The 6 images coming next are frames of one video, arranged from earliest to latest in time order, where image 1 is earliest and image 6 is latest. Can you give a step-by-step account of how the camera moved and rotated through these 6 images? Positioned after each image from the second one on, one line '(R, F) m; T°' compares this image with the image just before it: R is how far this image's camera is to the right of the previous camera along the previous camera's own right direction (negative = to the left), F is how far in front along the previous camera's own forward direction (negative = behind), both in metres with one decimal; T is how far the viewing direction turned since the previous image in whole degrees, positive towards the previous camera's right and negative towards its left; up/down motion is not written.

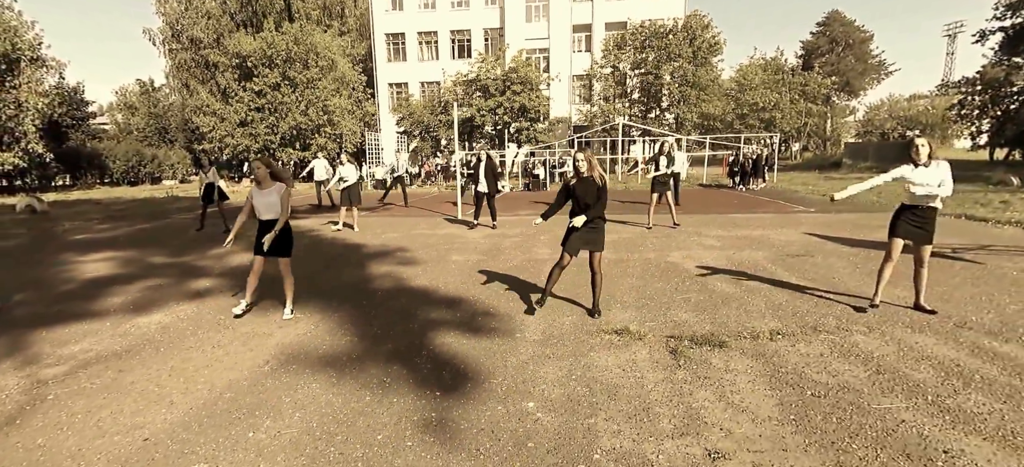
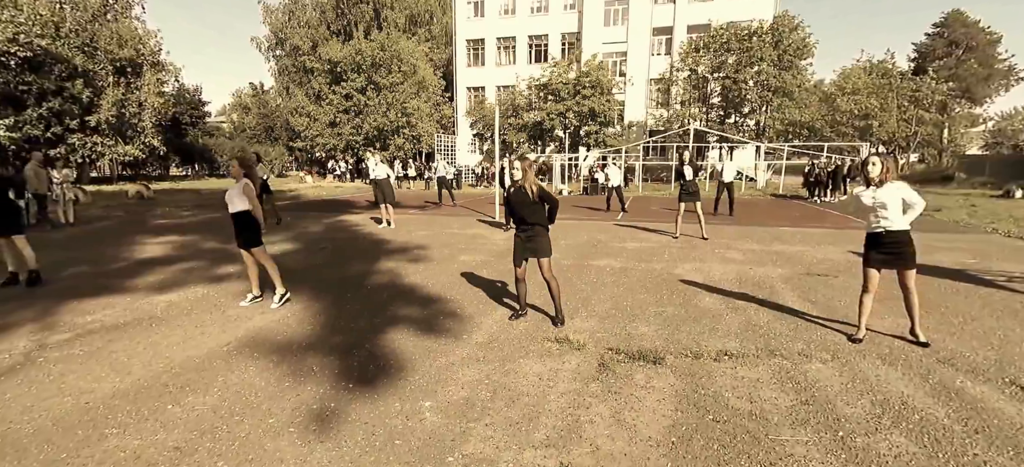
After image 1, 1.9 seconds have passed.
(+0.9, 0.0) m; -7°
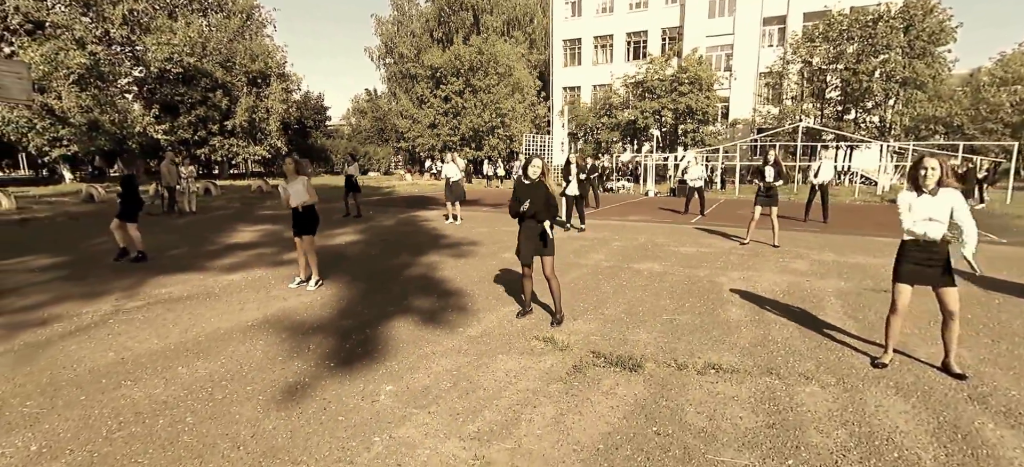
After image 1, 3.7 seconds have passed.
(+0.8, 0.0) m; -10°
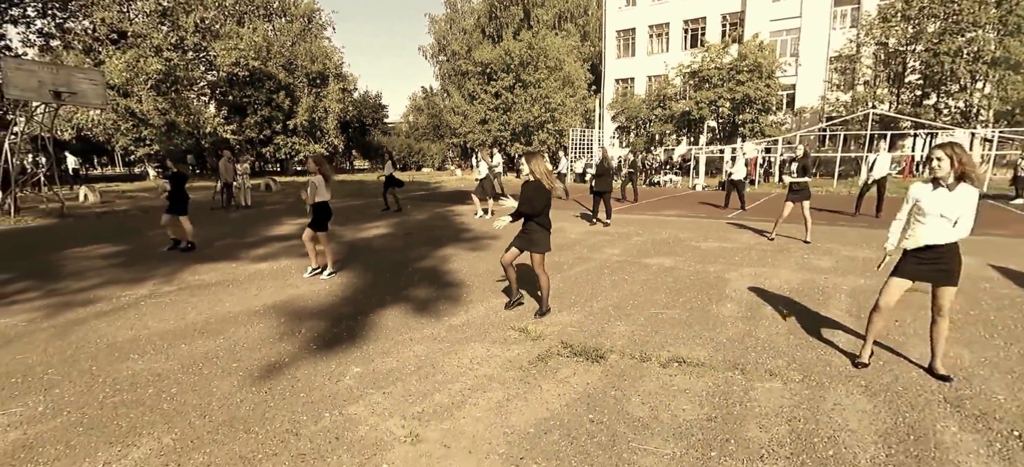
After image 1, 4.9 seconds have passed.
(+0.6, -0.1) m; -6°
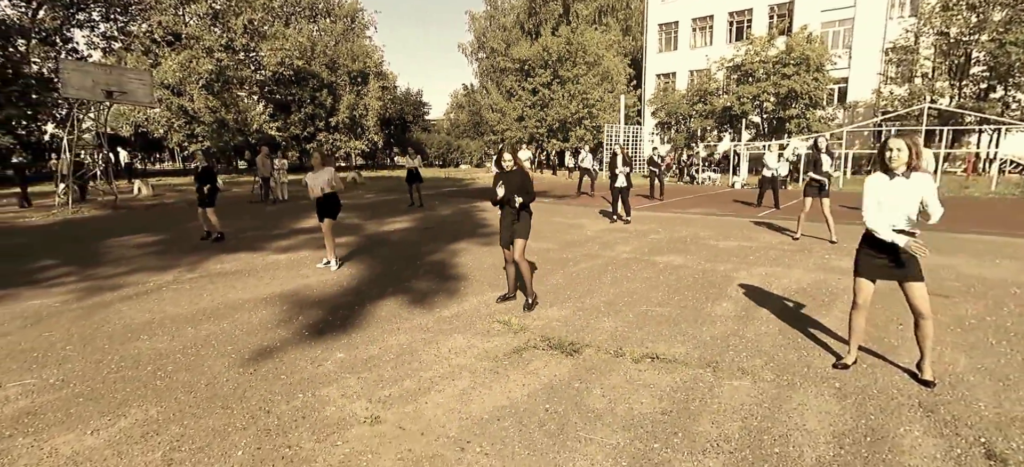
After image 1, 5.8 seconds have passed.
(+0.4, -0.1) m; -4°
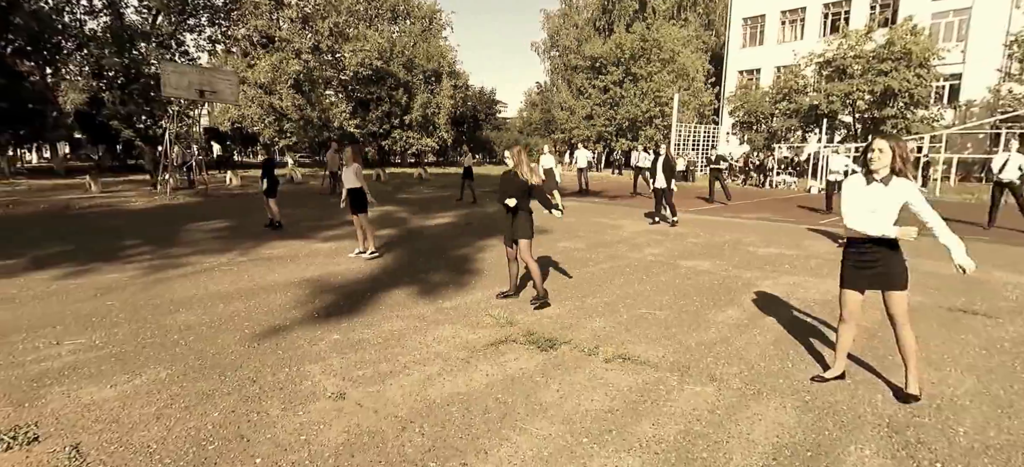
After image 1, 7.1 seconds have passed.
(+0.6, -0.1) m; -7°
